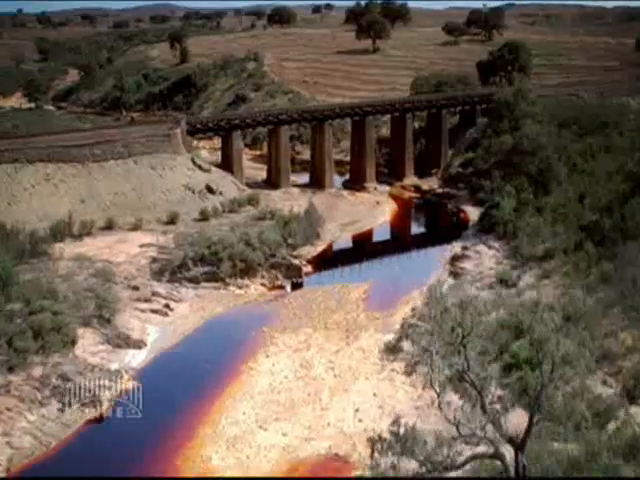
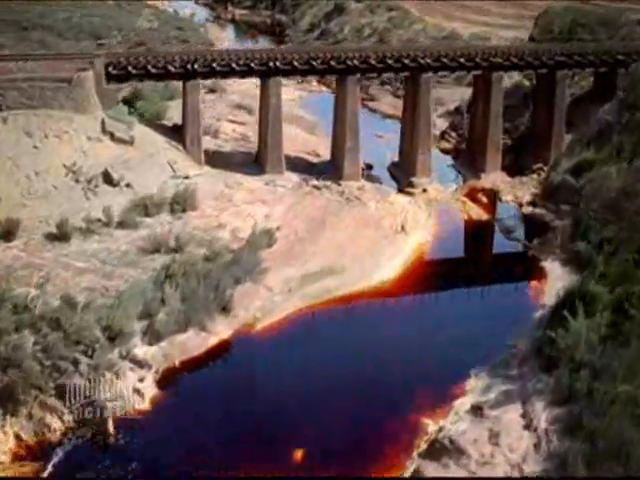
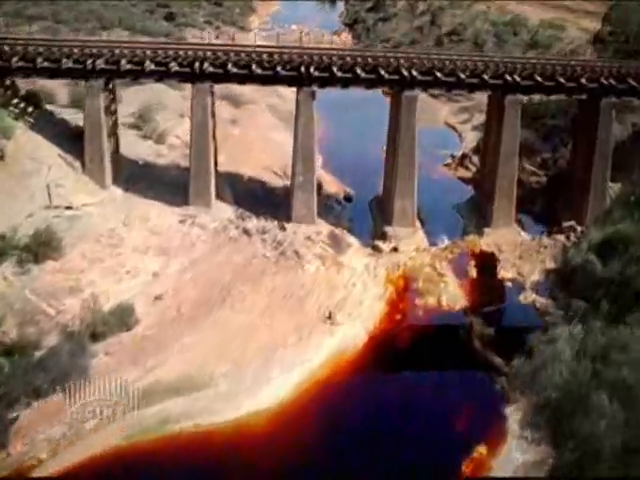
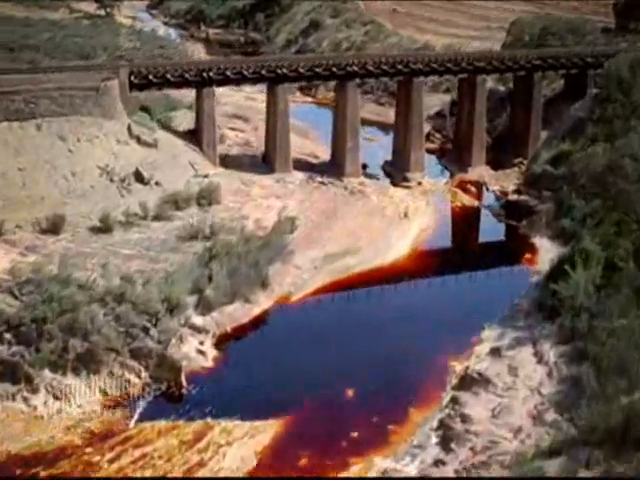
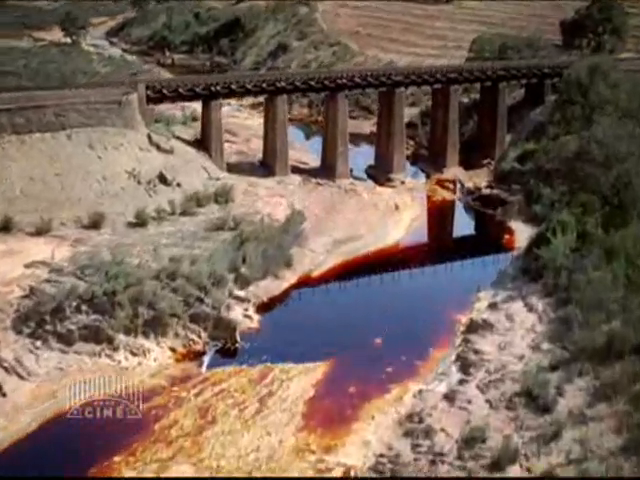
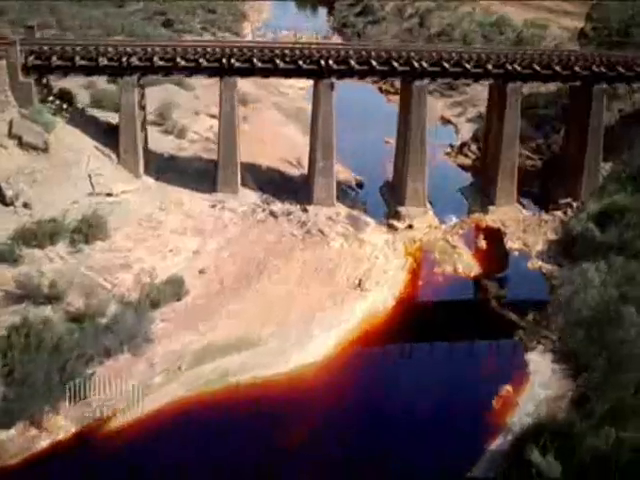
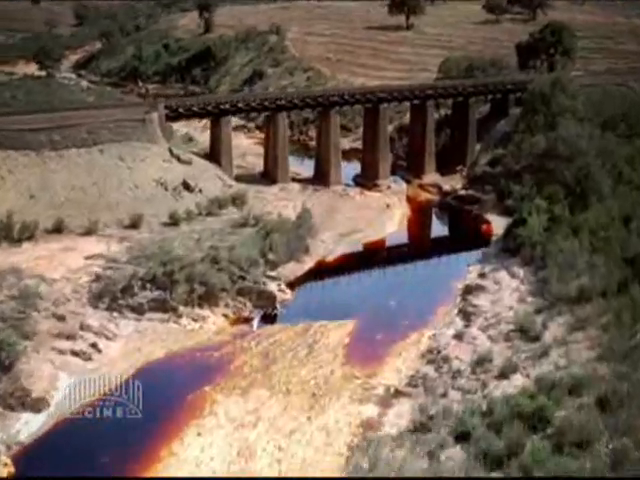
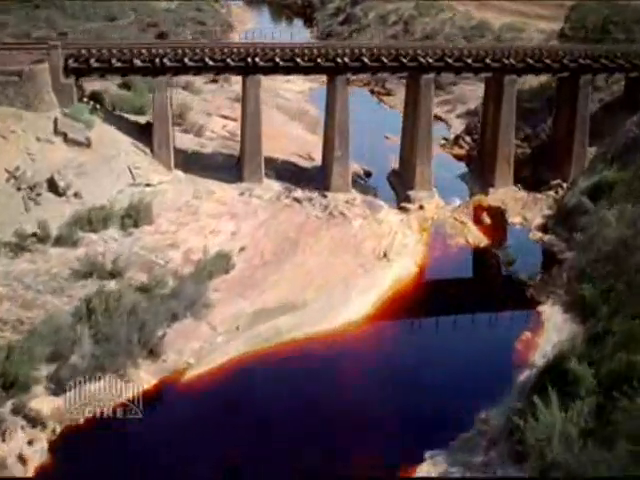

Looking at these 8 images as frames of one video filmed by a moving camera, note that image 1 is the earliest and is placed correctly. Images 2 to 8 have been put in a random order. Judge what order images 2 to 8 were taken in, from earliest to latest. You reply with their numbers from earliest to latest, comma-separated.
7, 5, 4, 2, 8, 6, 3
